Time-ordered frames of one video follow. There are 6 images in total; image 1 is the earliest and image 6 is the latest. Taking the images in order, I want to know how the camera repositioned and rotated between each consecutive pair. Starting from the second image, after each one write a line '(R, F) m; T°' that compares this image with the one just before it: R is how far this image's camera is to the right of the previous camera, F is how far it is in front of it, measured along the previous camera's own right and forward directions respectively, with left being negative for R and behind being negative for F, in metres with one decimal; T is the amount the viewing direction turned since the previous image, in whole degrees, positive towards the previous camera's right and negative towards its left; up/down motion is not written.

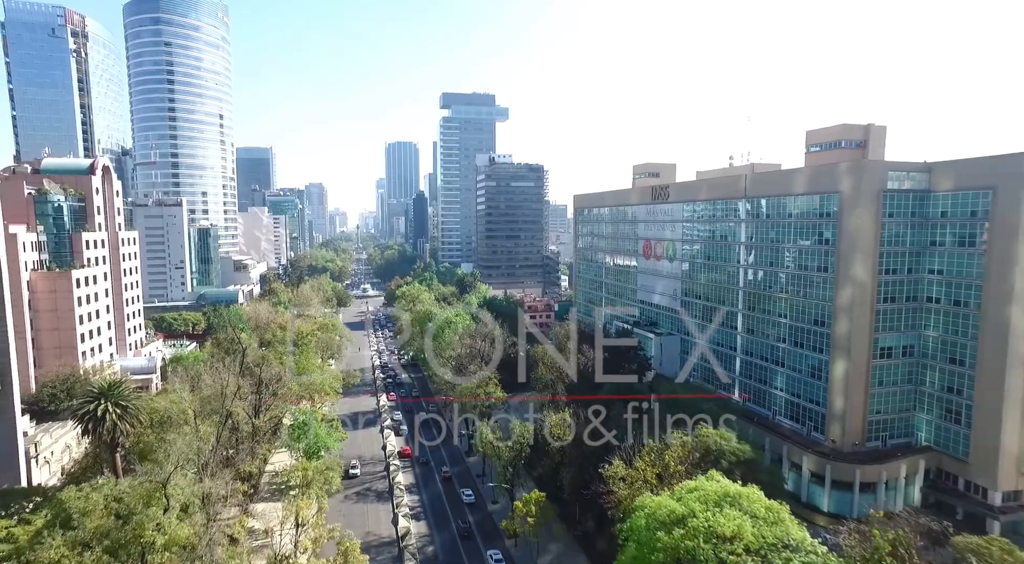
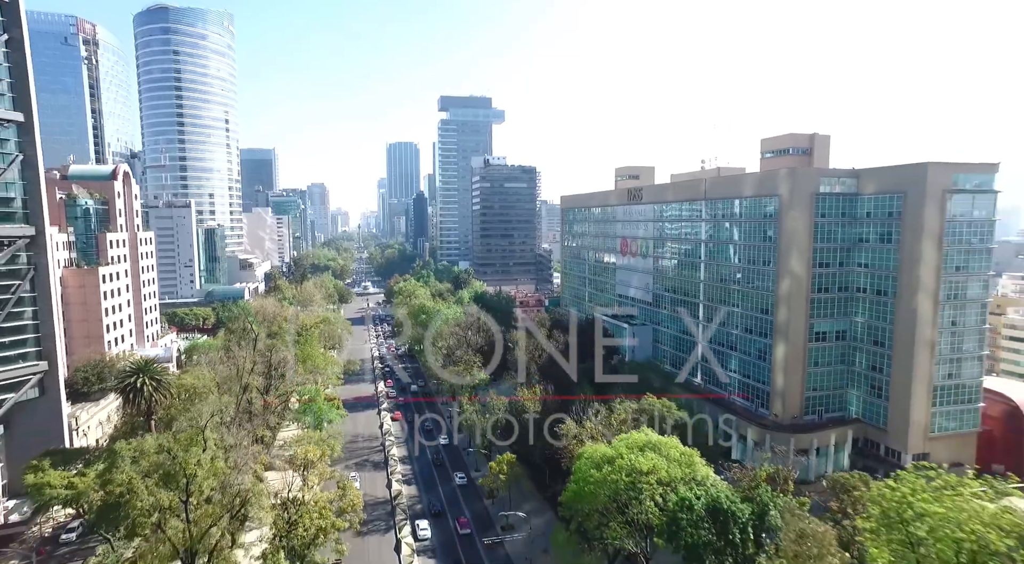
(+1.6, -5.7) m; 0°
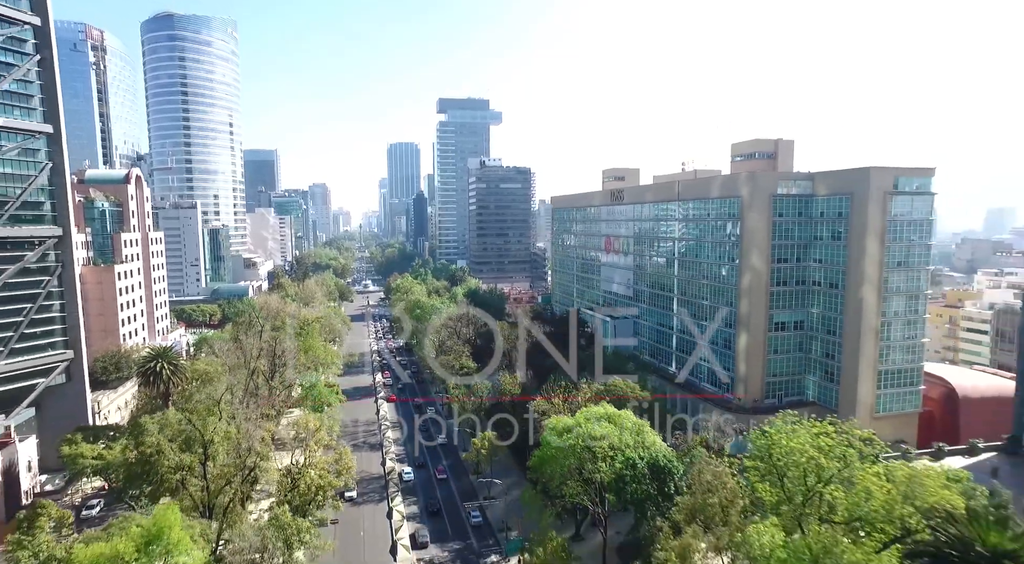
(+1.4, -4.3) m; 0°
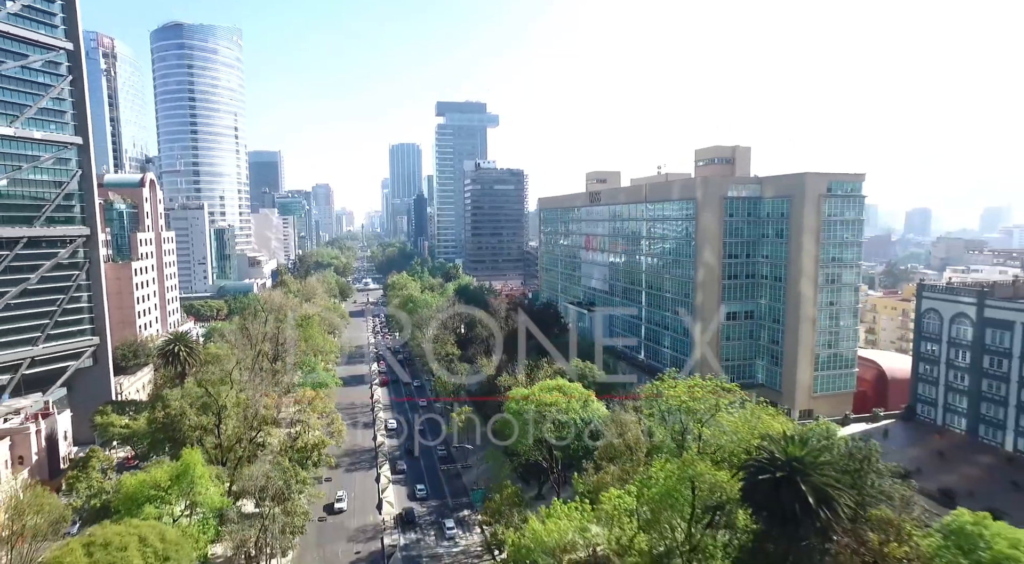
(+2.2, -5.8) m; 0°
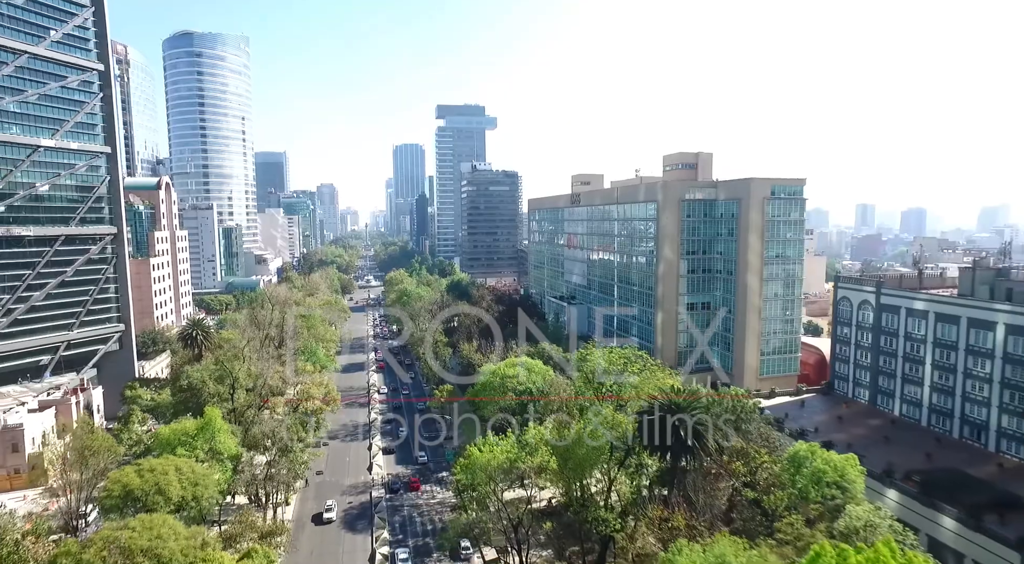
(+2.4, -6.5) m; 0°
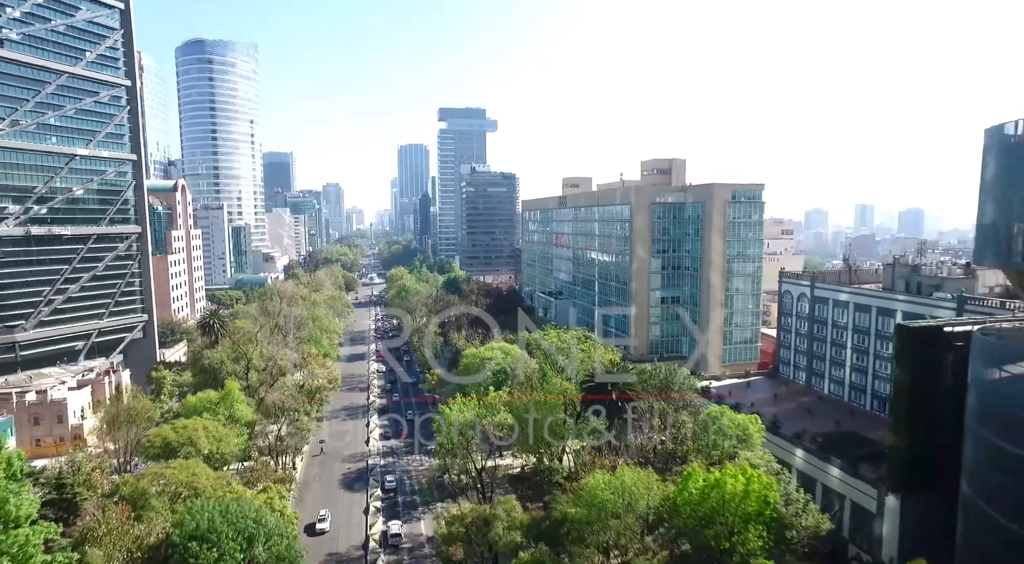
(+1.9, -6.0) m; 0°
